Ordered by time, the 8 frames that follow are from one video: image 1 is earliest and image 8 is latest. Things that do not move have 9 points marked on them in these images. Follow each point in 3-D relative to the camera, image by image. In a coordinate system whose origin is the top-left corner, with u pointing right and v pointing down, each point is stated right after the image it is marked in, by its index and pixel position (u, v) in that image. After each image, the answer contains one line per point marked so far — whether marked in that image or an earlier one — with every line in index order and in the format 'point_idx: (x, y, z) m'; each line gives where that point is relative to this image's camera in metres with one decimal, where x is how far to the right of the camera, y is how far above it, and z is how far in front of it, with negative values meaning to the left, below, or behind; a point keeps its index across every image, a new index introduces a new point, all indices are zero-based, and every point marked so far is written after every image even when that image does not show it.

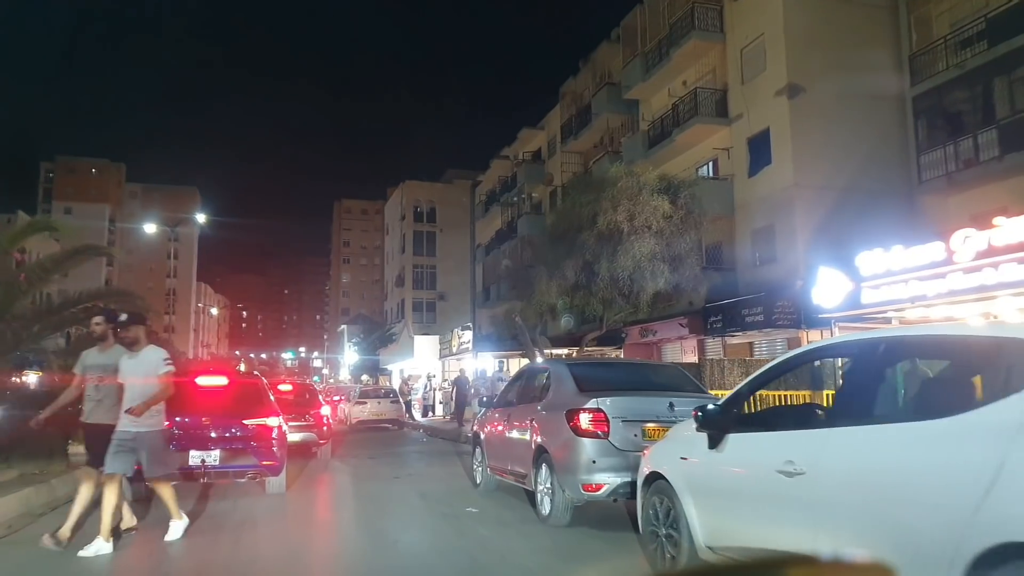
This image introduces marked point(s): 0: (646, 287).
0: (+2.9, 0.0, +17.0) m
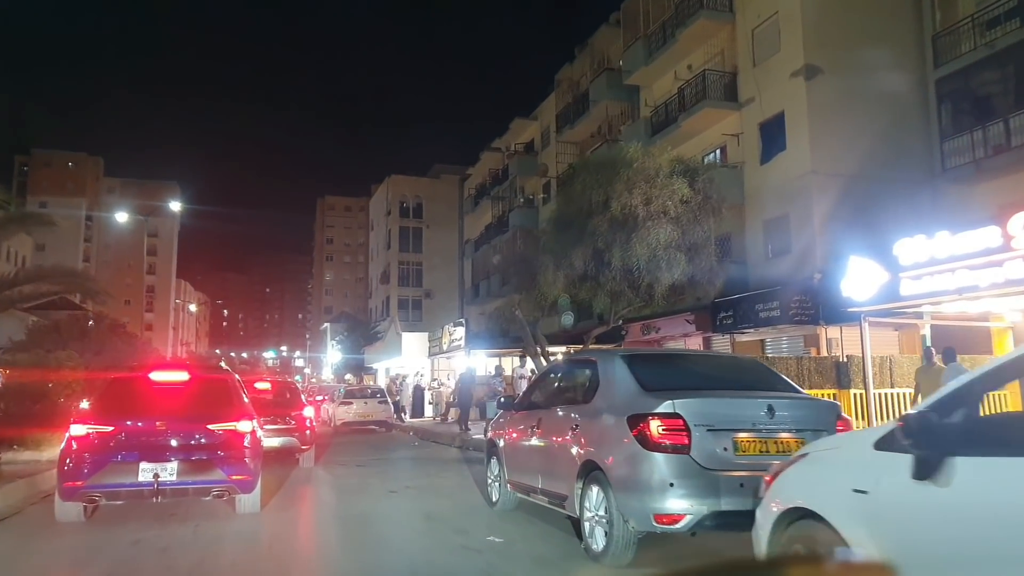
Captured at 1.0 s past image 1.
0: (+2.9, +0.2, +15.6) m
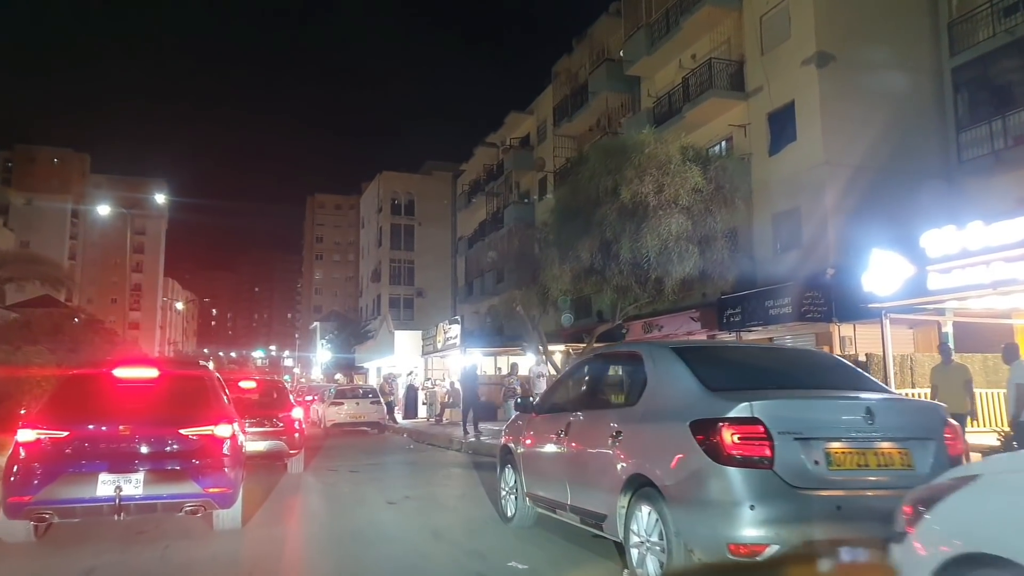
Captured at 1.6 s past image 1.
0: (+3.0, +0.3, +14.7) m
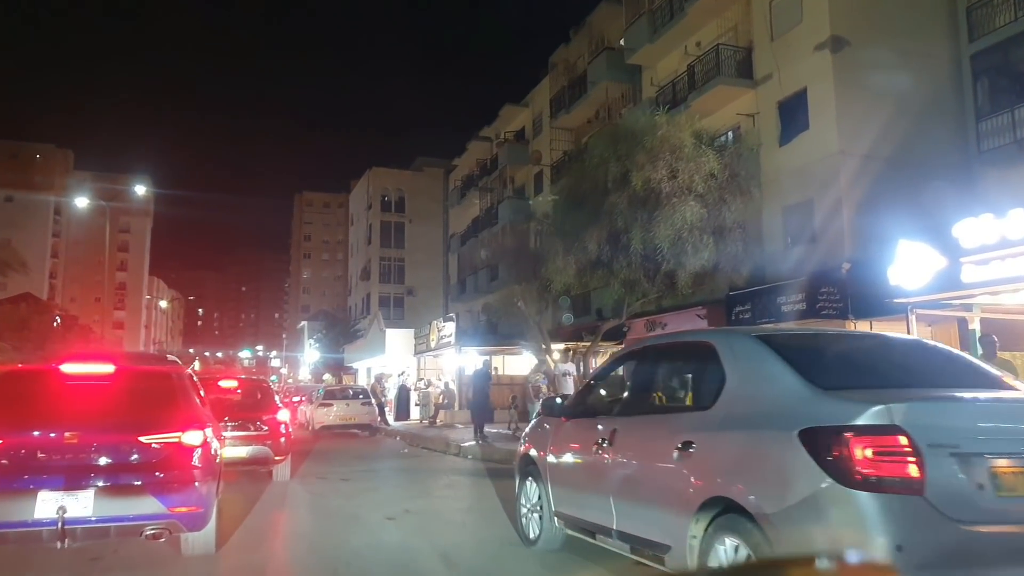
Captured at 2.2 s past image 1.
0: (+3.0, +0.4, +13.8) m
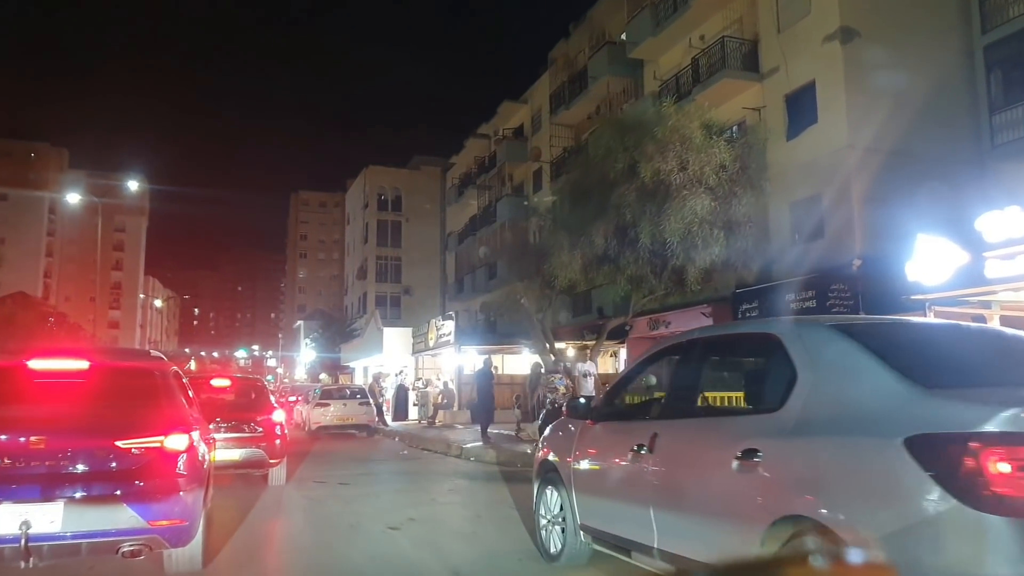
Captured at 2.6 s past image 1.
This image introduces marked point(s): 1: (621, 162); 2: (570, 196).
0: (+3.1, +0.5, +13.3) m
1: (+1.8, +2.1, +13.2) m
2: (+1.1, +1.7, +14.4) m
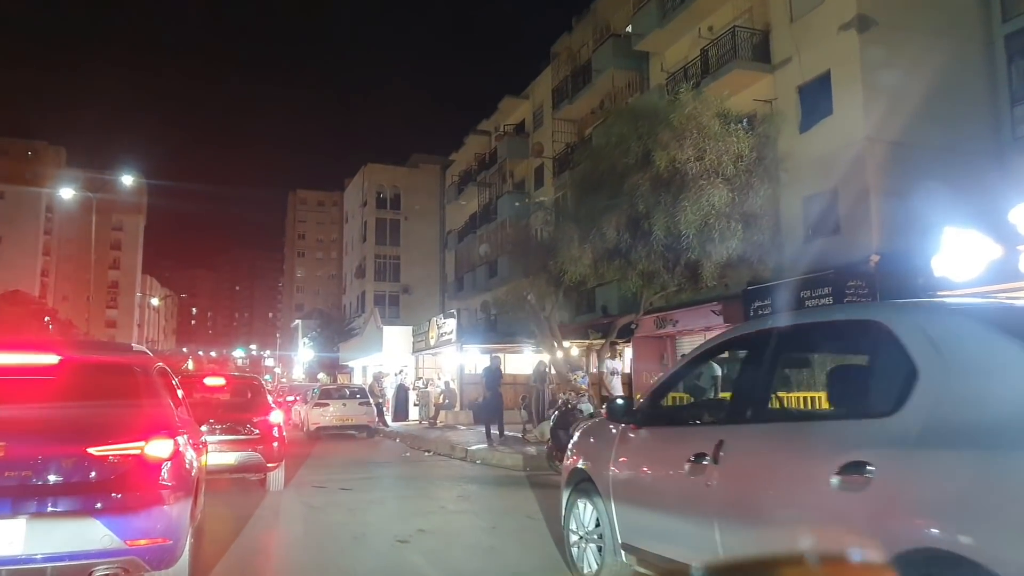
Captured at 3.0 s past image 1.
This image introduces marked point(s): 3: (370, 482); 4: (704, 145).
0: (+3.2, +0.6, +12.8) m
1: (+2.0, +2.2, +12.6) m
2: (+1.2, +1.8, +13.8) m
3: (-1.9, -2.6, +10.3) m
4: (+3.0, +2.3, +12.4) m
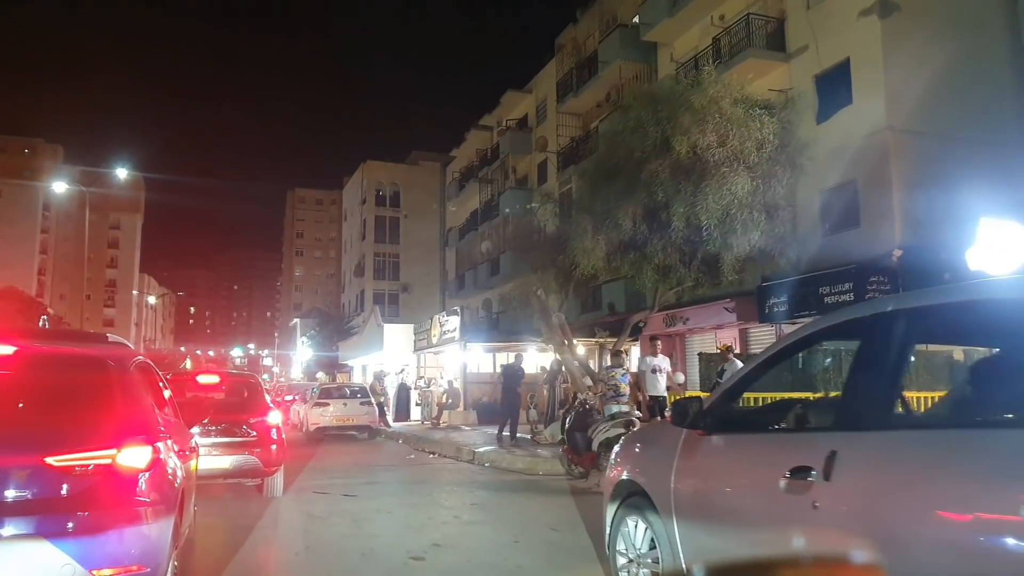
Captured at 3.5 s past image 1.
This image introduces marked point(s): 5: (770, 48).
0: (+3.4, +0.7, +12.1) m
1: (+2.2, +2.3, +12.0) m
2: (+1.4, +1.9, +13.1) m
3: (-1.7, -2.5, +9.6) m
4: (+3.2, +2.3, +11.7) m
5: (+6.5, +6.0, +19.5) m
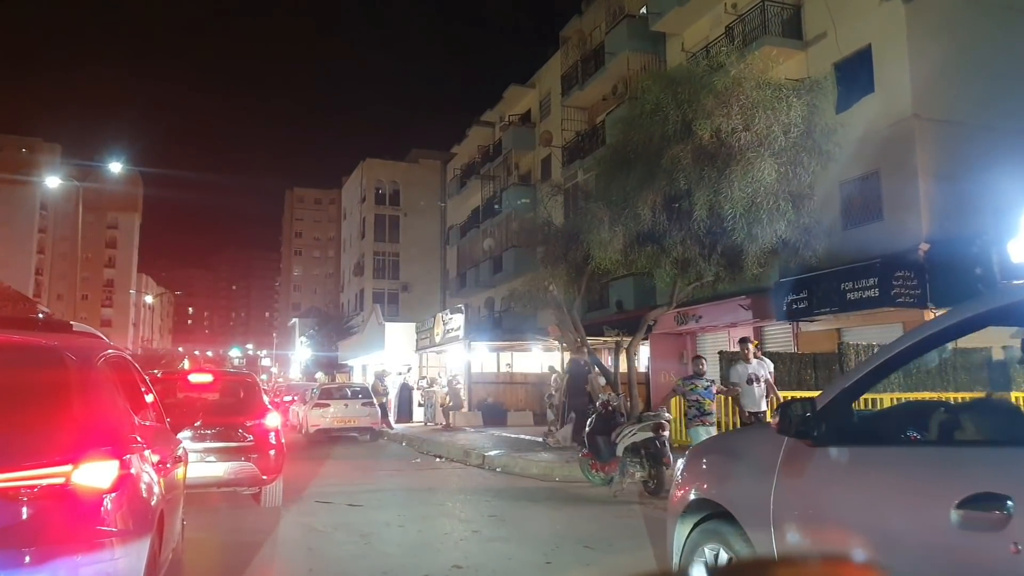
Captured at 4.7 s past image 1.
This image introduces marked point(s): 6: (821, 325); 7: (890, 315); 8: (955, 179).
0: (+3.6, +0.8, +11.4) m
1: (+2.3, +2.4, +11.3) m
2: (+1.5, +2.0, +12.5) m
3: (-1.5, -2.4, +8.9) m
4: (+3.4, +2.4, +11.0) m
5: (+6.6, +6.1, +18.9) m
6: (+7.1, -0.8, +17.9) m
7: (+7.7, -0.5, +15.8) m
8: (+8.9, +2.2, +15.7) m
